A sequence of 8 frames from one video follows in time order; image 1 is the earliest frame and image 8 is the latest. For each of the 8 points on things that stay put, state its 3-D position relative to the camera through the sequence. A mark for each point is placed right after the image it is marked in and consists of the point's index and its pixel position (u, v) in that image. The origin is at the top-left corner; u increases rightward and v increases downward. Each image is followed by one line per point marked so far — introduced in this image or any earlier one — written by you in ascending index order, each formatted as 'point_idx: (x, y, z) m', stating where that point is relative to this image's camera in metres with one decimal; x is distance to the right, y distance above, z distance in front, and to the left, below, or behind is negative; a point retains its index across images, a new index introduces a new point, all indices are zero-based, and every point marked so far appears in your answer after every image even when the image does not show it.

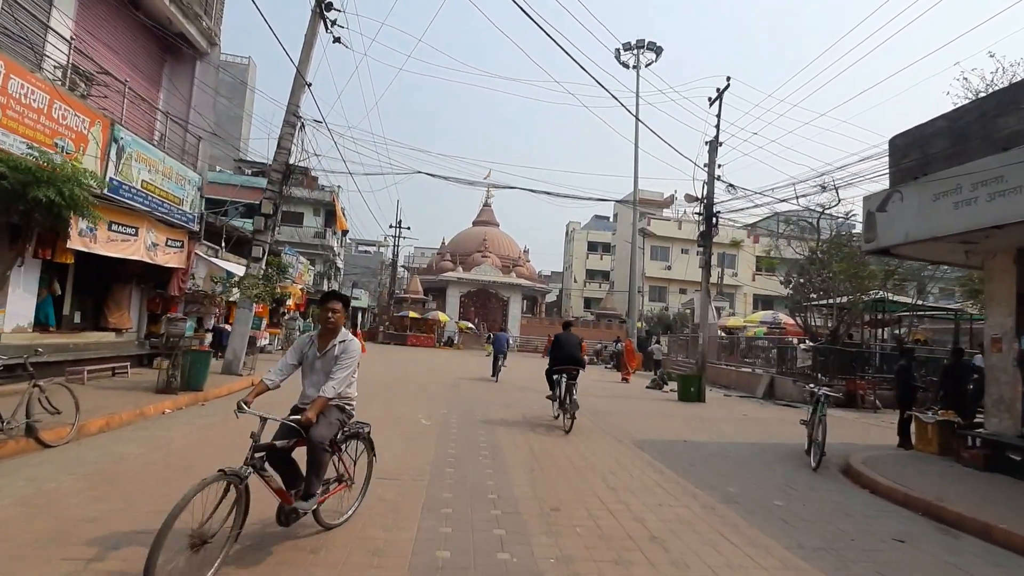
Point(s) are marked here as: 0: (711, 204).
0: (+6.7, +2.8, +17.1) m
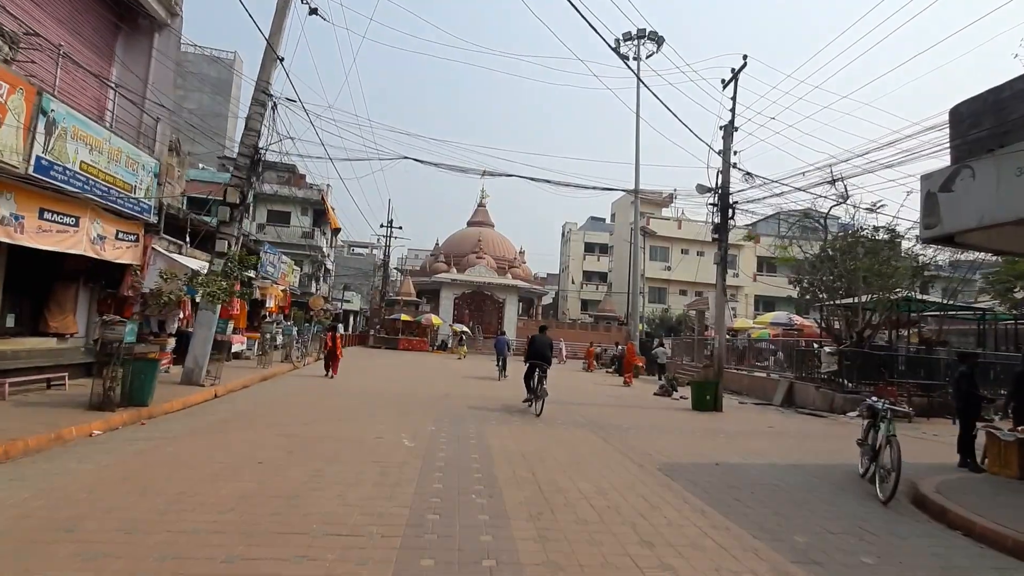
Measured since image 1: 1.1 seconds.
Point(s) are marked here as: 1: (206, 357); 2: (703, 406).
0: (+6.6, +2.9, +15.6) m
1: (-7.6, -1.7, +12.6) m
2: (+5.6, -3.5, +14.9) m
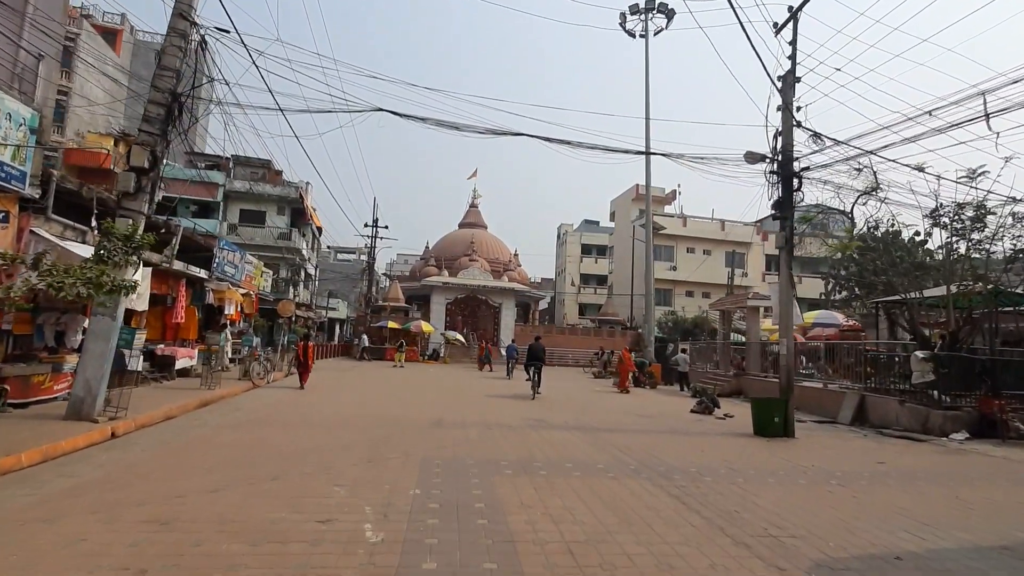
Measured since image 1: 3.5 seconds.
0: (+6.8, +3.1, +12.4) m
1: (-7.3, -1.7, +9.1) m
2: (+5.9, -3.3, +11.6) m
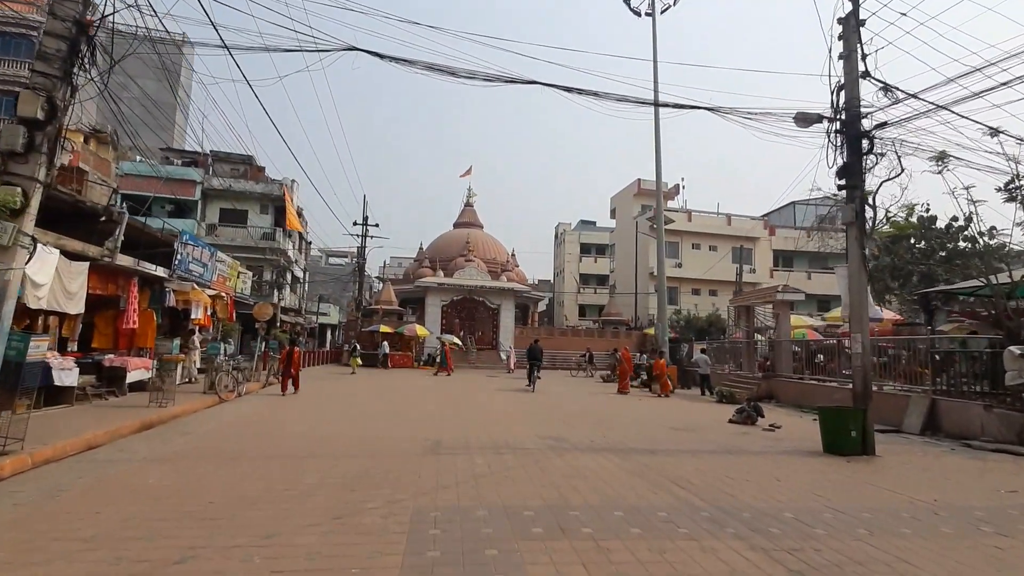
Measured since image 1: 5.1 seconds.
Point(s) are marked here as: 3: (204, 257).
0: (+6.9, +3.4, +10.2) m
1: (-7.1, -1.5, +6.8) m
2: (+6.2, -3.0, +9.4) m
3: (-11.3, +1.1, +18.5) m
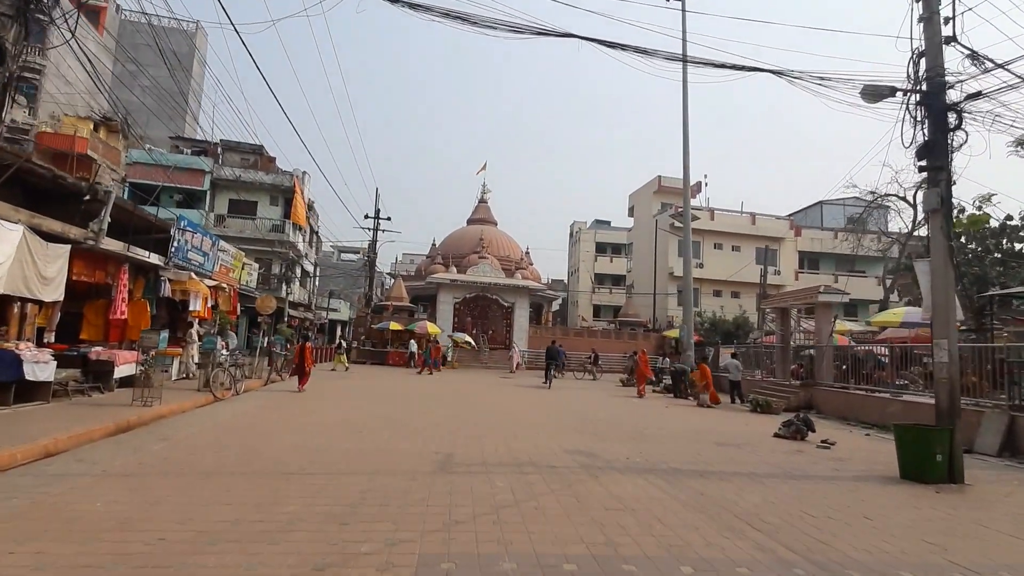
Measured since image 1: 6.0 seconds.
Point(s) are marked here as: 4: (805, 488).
0: (+7.4, +3.5, +8.8) m
1: (-6.7, -1.3, +5.6) m
2: (+6.5, -2.9, +8.0) m
3: (-10.6, +1.5, +17.5) m
4: (+4.2, -2.9, +7.3) m
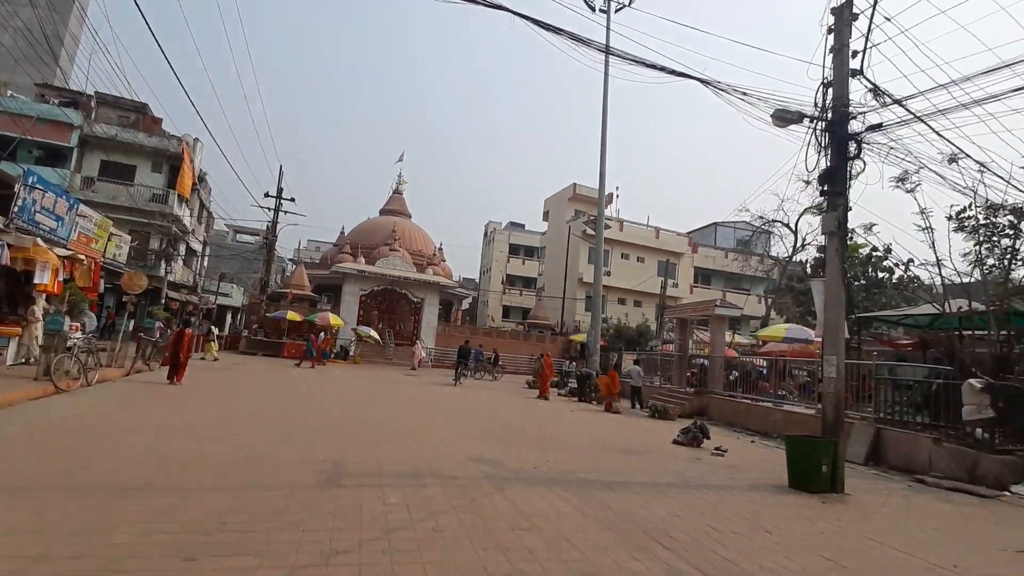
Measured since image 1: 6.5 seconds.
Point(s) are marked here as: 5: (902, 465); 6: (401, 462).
0: (+6.1, +3.1, +9.3) m
1: (-7.6, -0.8, +3.8) m
2: (+5.0, -3.2, +8.3) m
3: (-13.3, +2.3, +14.8) m
4: (+2.8, -3.0, +7.3) m
5: (+8.8, -4.0, +11.3) m
6: (-1.6, -2.6, +7.5) m
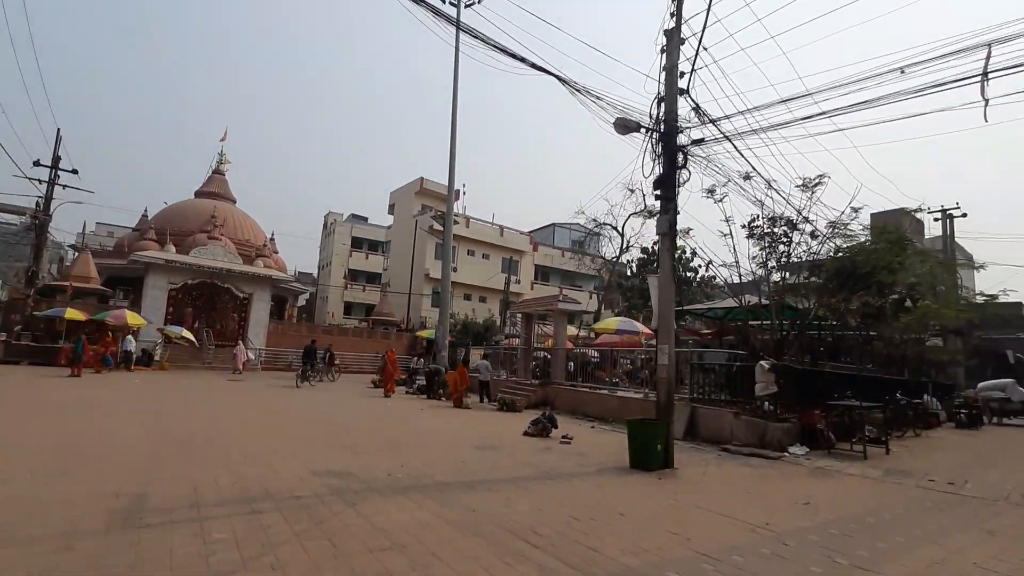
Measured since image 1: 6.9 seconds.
0: (+3.3, +3.2, +10.3) m
1: (-8.1, -0.6, +1.0) m
2: (+2.5, -3.2, +9.1) m
3: (-16.8, +2.6, +9.7) m
4: (+0.7, -2.9, +7.5) m
5: (+5.2, -3.9, +13.1) m
6: (-3.6, -2.5, +6.3) m
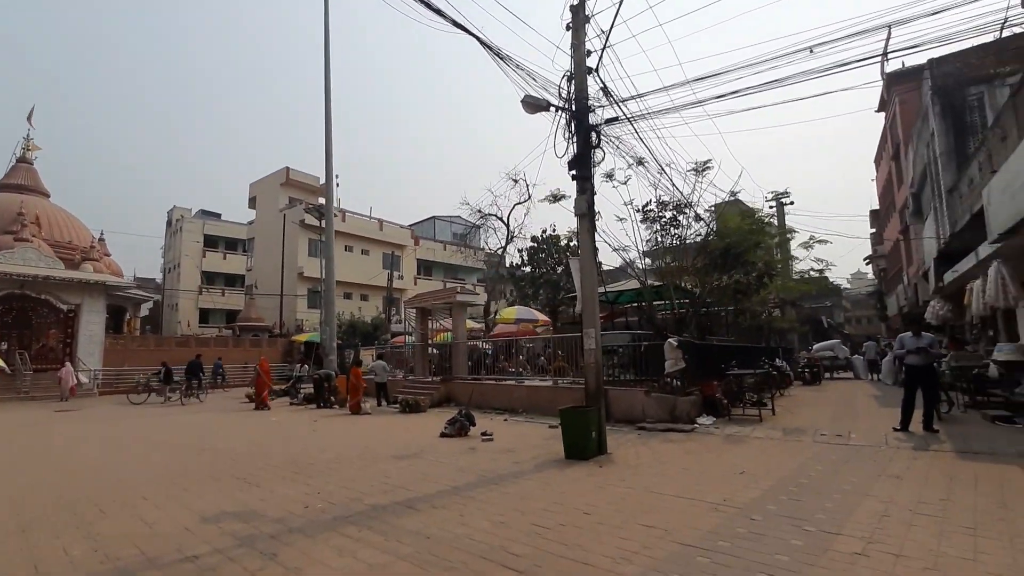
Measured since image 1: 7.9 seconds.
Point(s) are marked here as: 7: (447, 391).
0: (+1.5, +3.5, +10.1) m
1: (-7.2, -0.9, -1.6) m
2: (+1.3, -2.9, +8.8) m
3: (-17.8, +1.9, +4.8) m
4: (0.0, -2.7, +6.8) m
5: (+3.0, -3.4, +13.4) m
6: (-4.0, -2.5, +4.6) m
7: (-2.5, -4.0, +19.5) m
